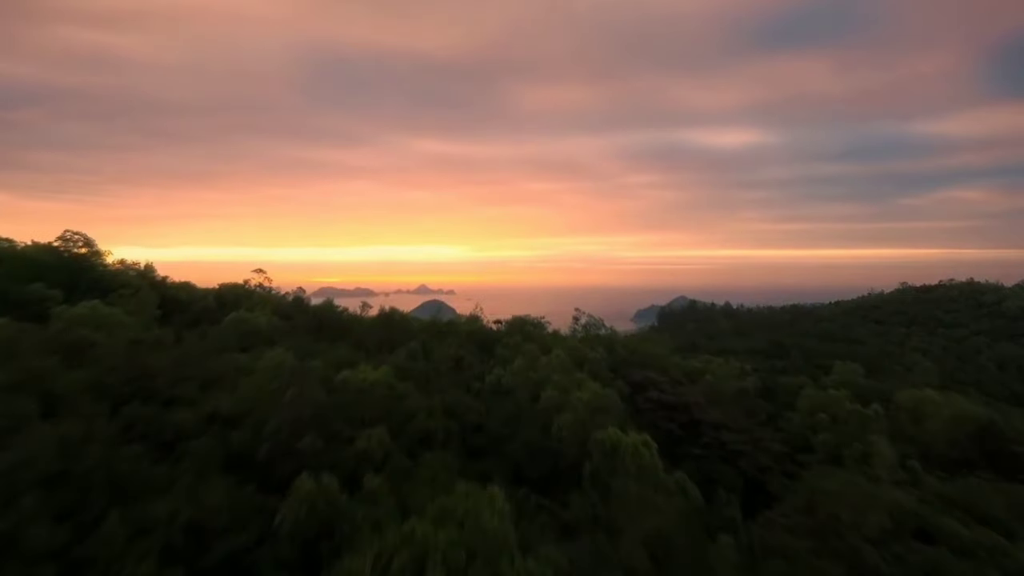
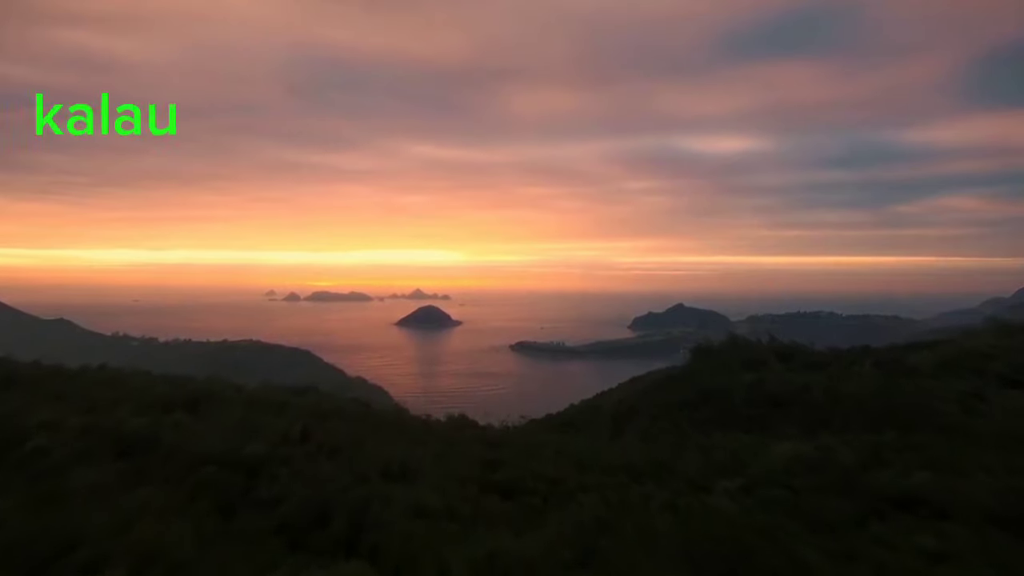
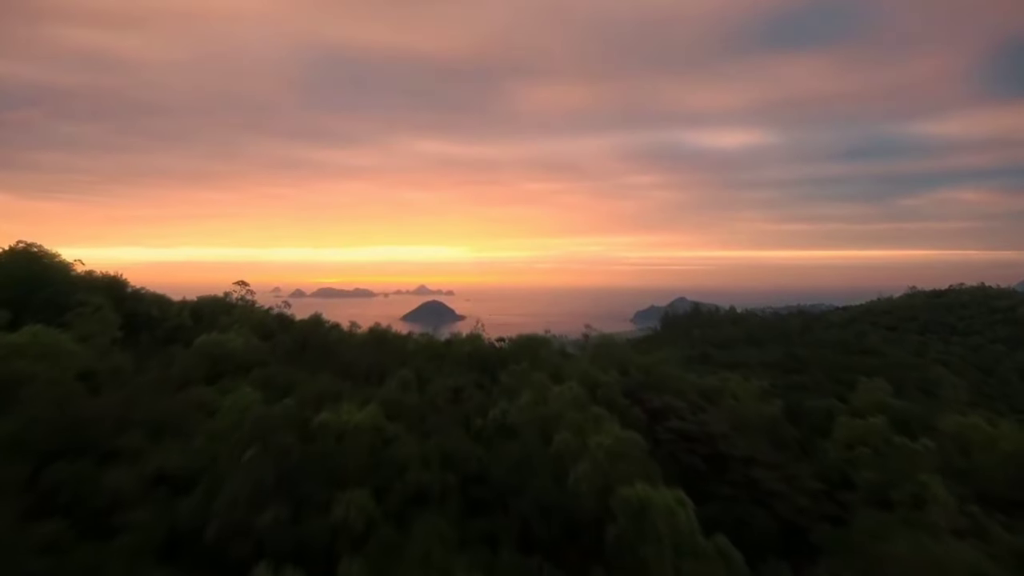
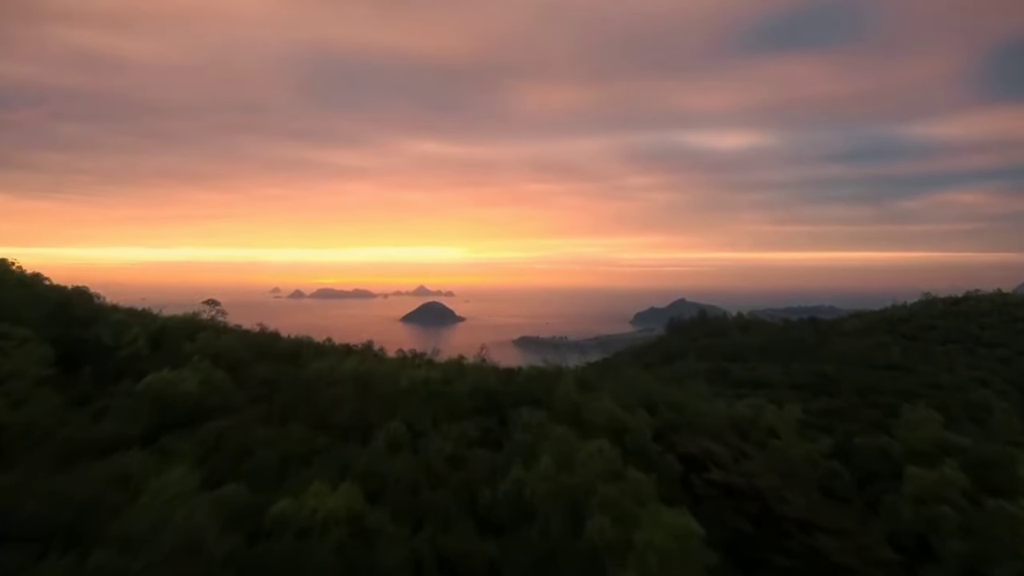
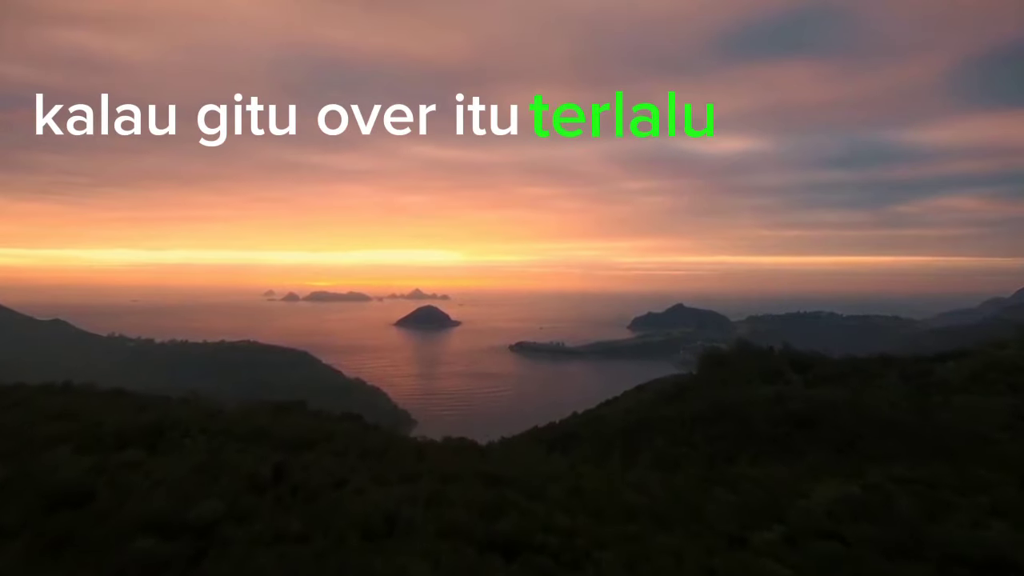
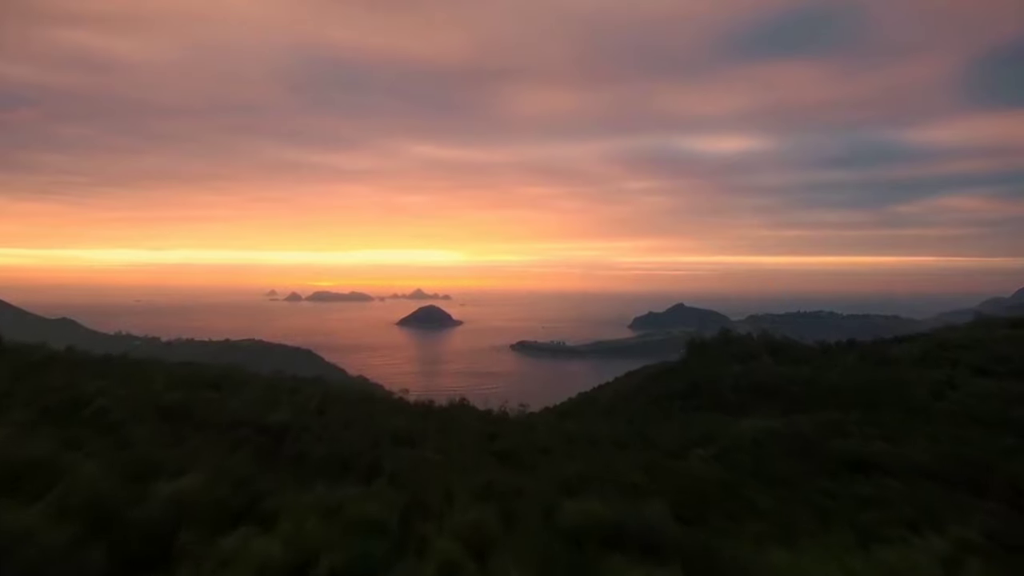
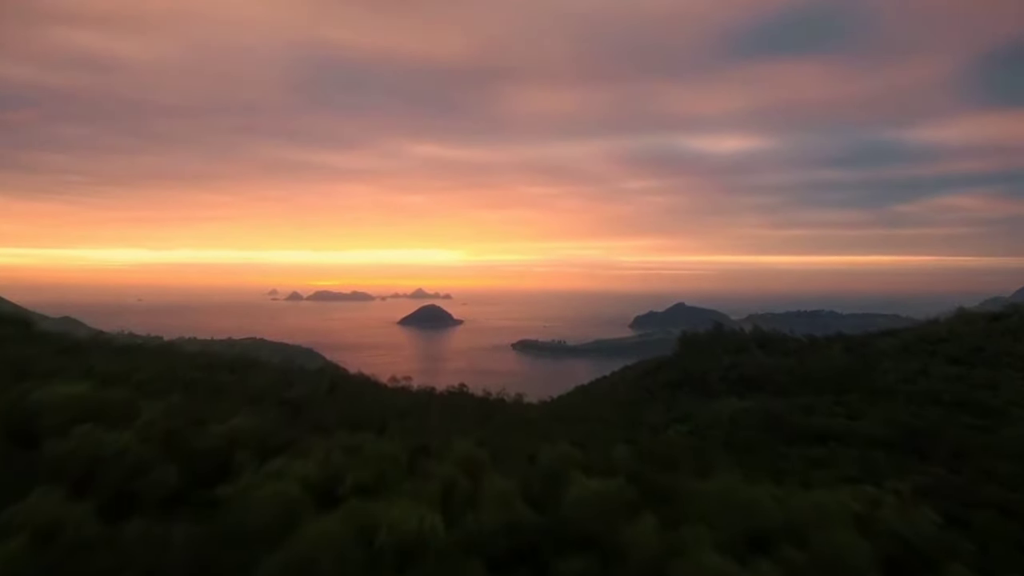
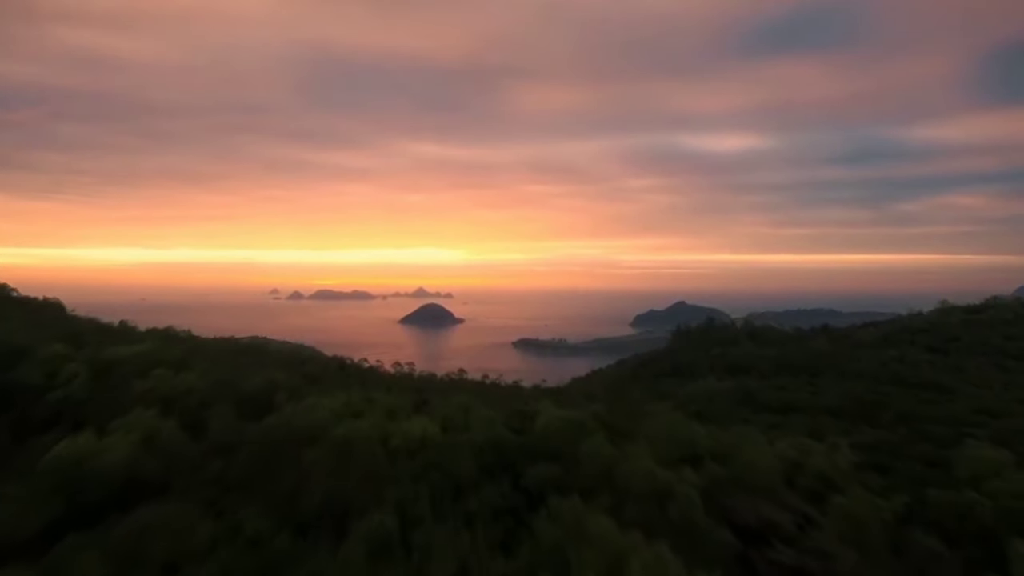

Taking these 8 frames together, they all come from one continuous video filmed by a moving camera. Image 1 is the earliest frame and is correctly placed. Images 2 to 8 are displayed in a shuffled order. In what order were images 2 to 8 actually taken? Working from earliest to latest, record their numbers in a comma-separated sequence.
3, 4, 8, 7, 6, 2, 5
